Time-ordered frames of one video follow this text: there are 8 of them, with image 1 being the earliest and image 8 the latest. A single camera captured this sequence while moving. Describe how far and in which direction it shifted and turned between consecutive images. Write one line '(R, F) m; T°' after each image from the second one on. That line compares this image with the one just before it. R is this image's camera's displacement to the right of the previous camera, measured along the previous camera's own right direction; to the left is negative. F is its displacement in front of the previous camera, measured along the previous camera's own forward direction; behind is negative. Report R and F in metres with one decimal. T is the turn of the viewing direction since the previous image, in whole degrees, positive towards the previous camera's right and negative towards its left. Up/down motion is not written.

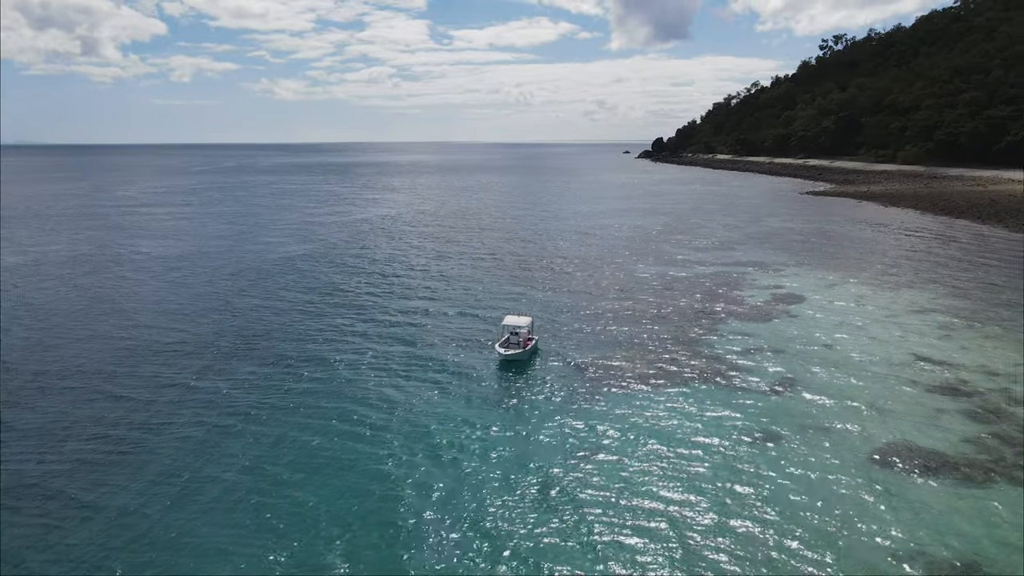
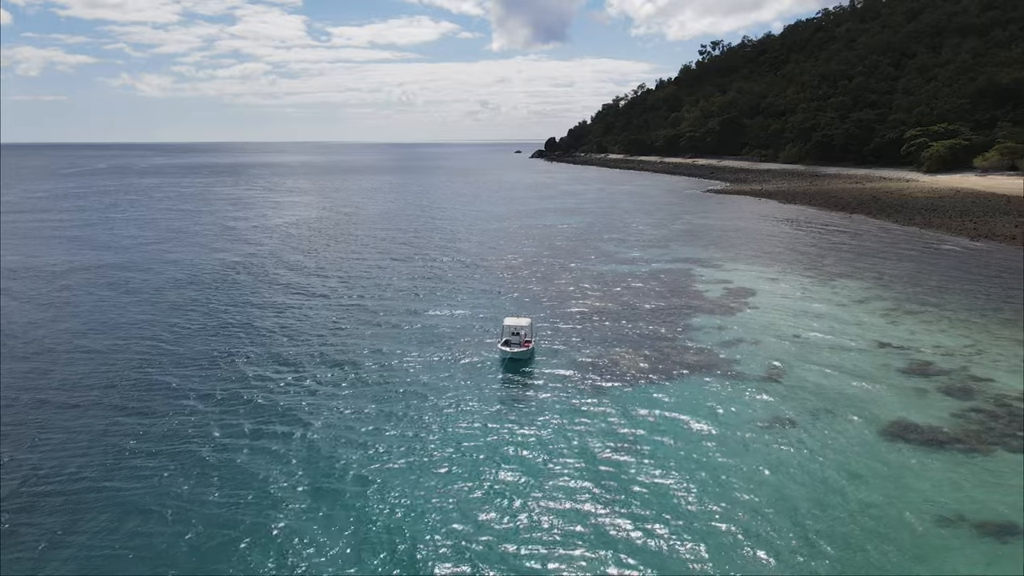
(-2.4, -0.2) m; +8°
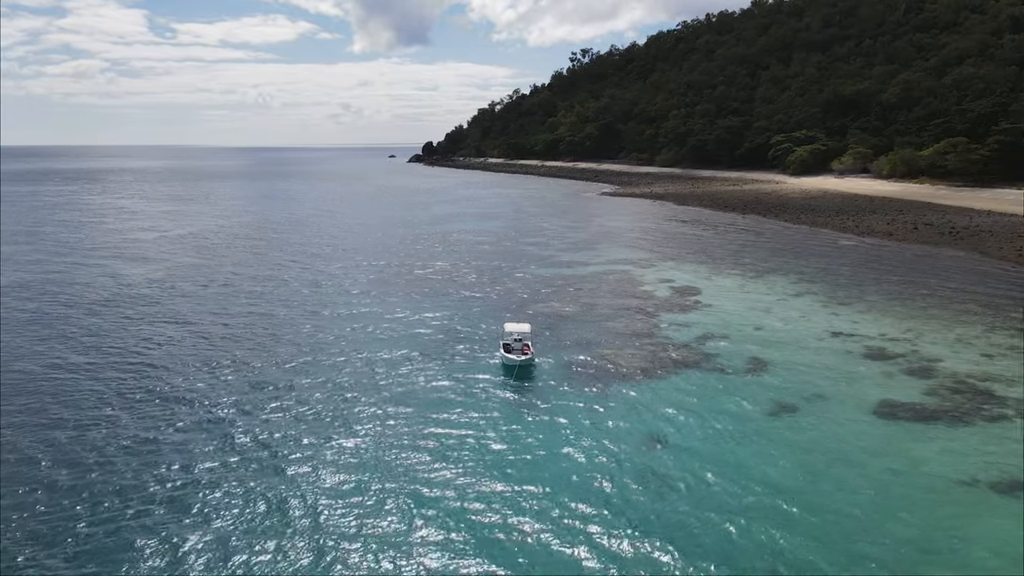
(-2.8, -0.3) m; +10°
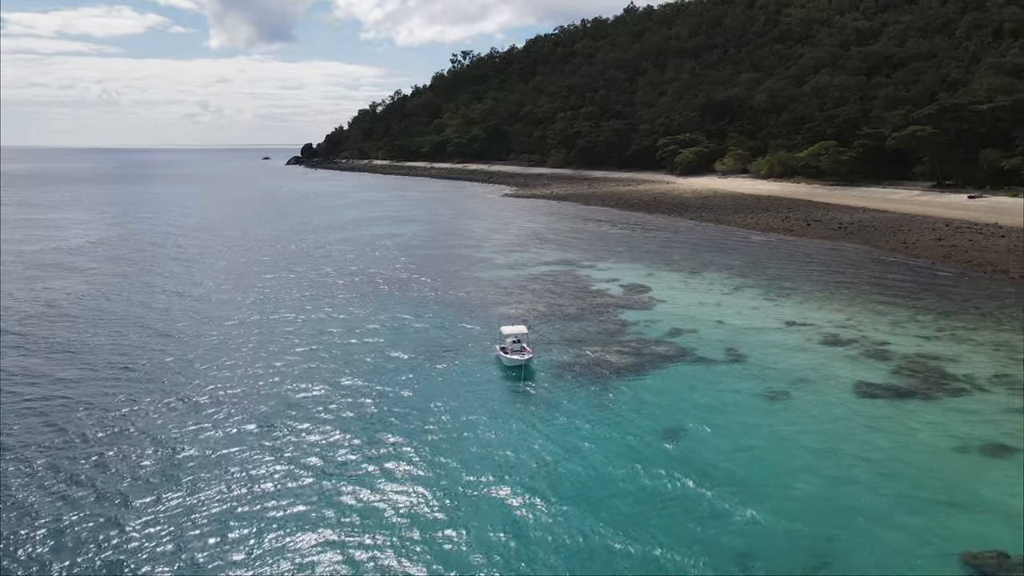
(-2.7, -0.4) m; +9°
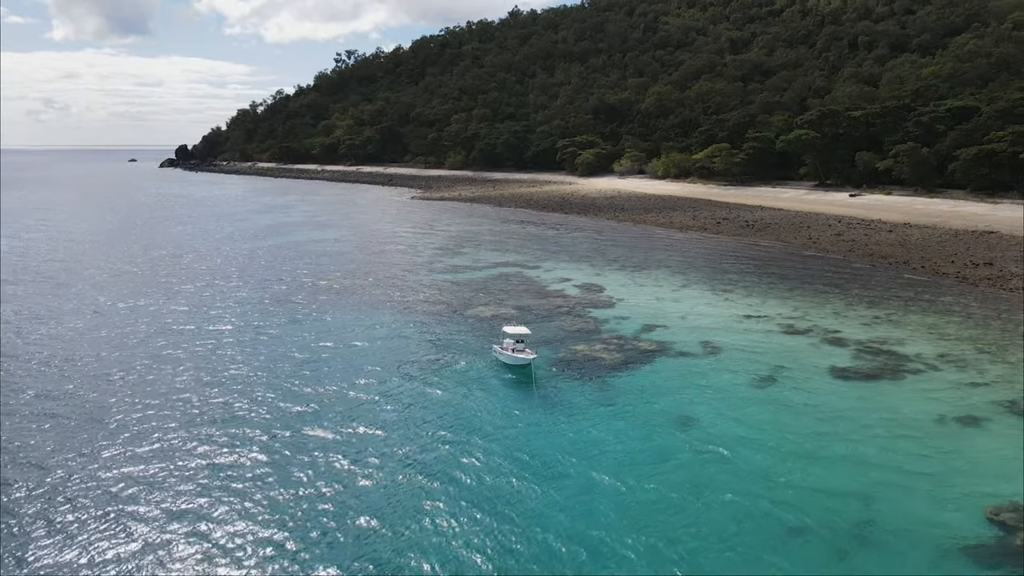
(-2.6, -0.4) m; +9°
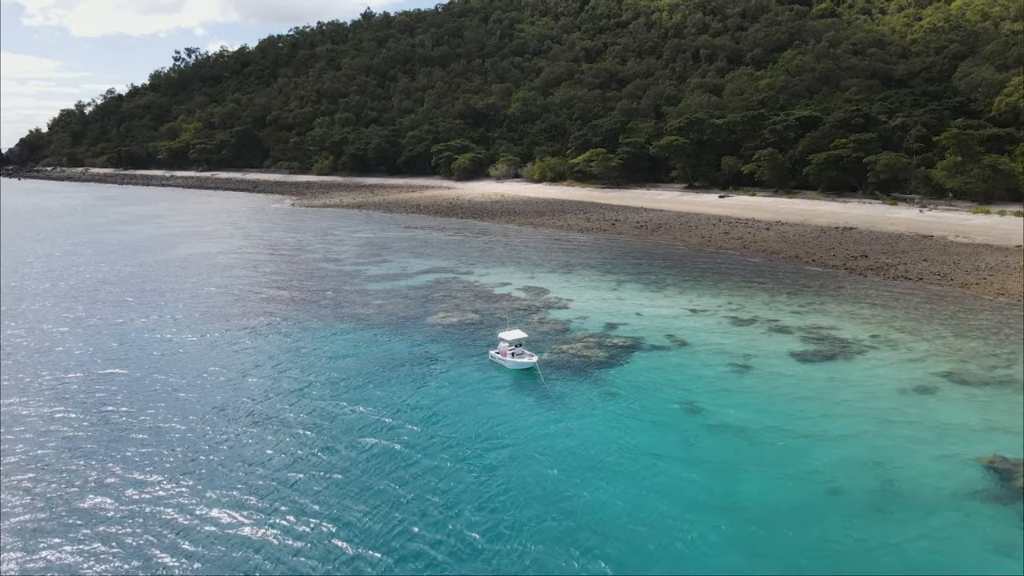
(-3.4, -0.5) m; +11°
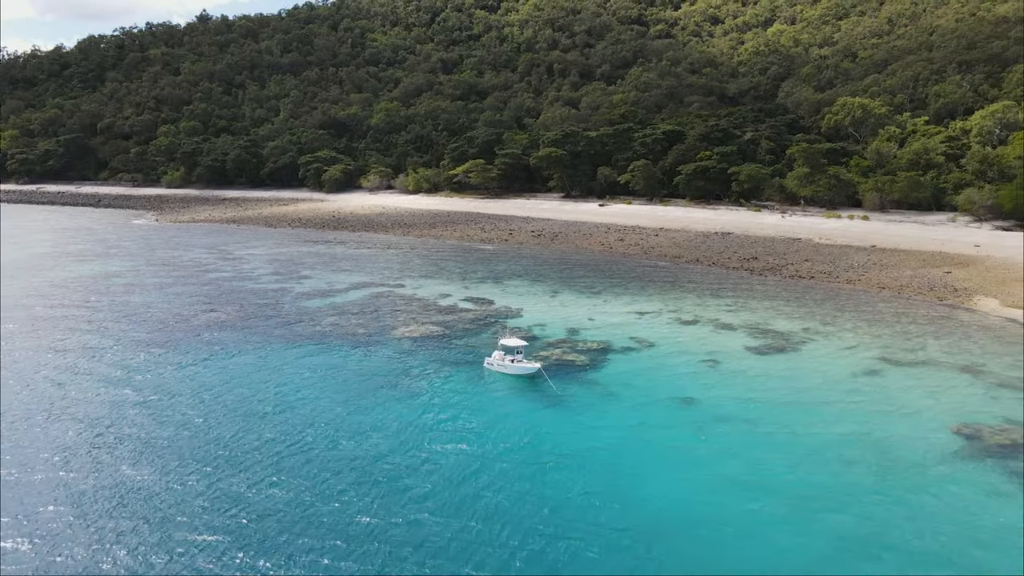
(-3.7, -0.6) m; +12°
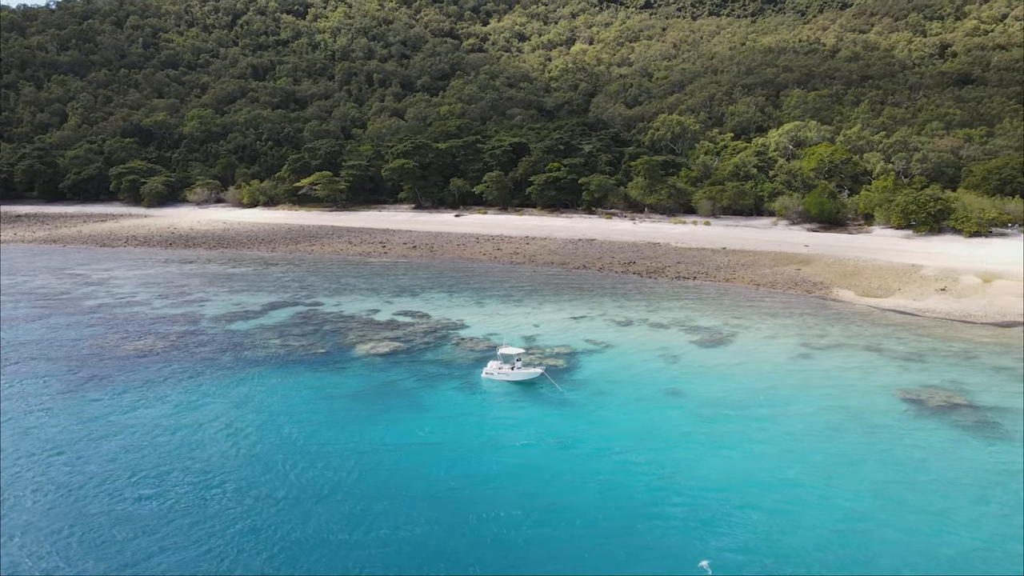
(-4.9, -0.7) m; +15°
